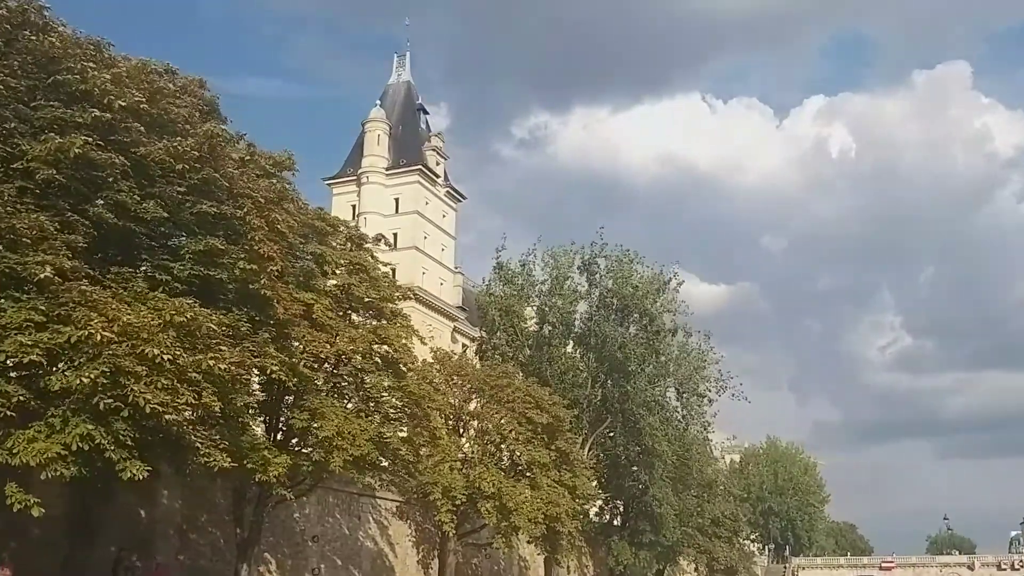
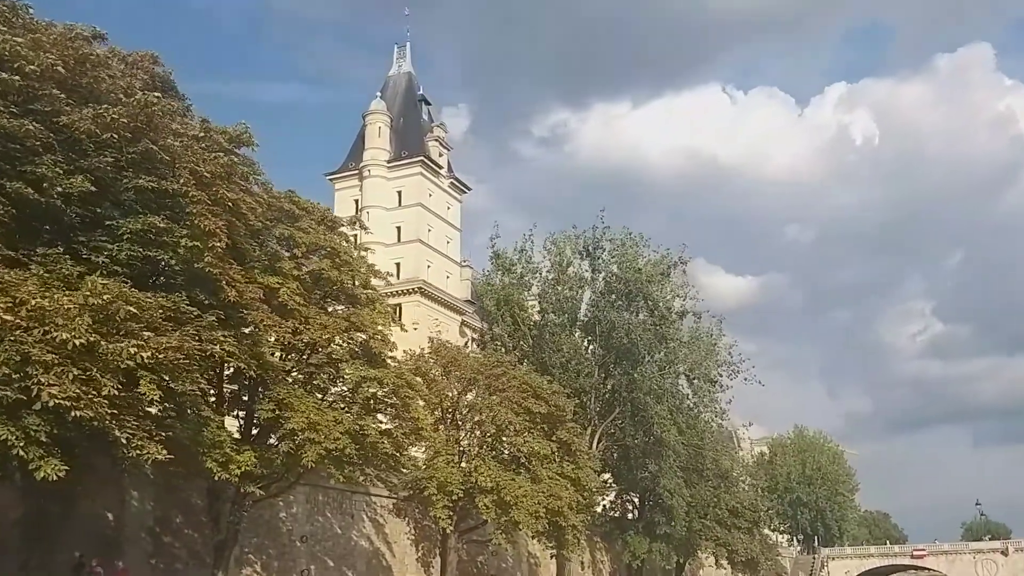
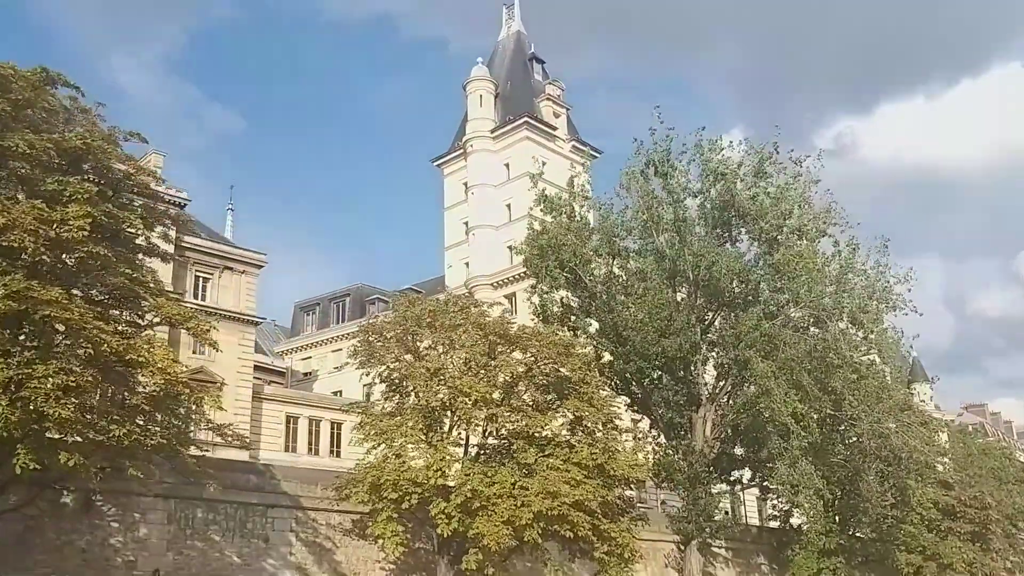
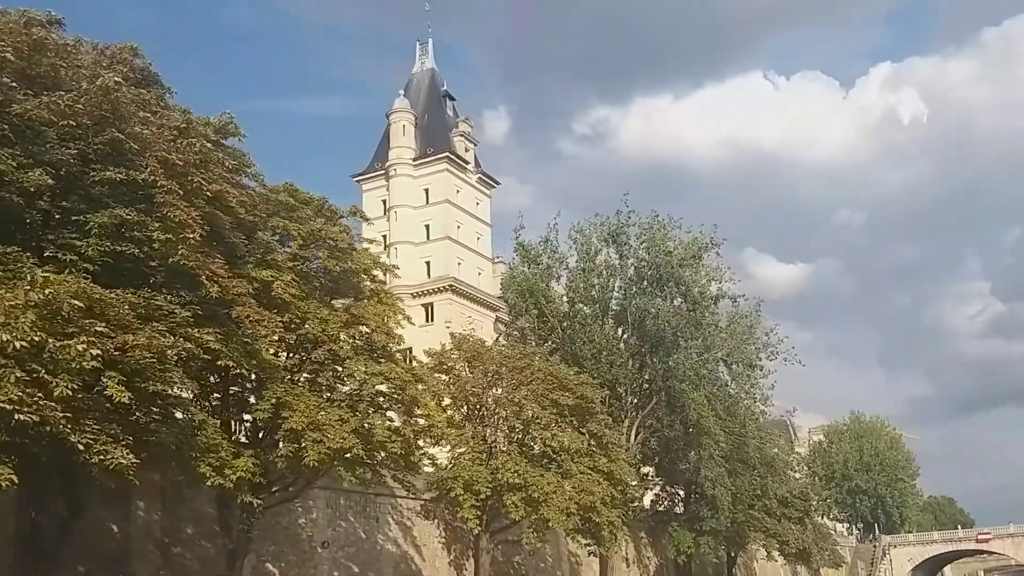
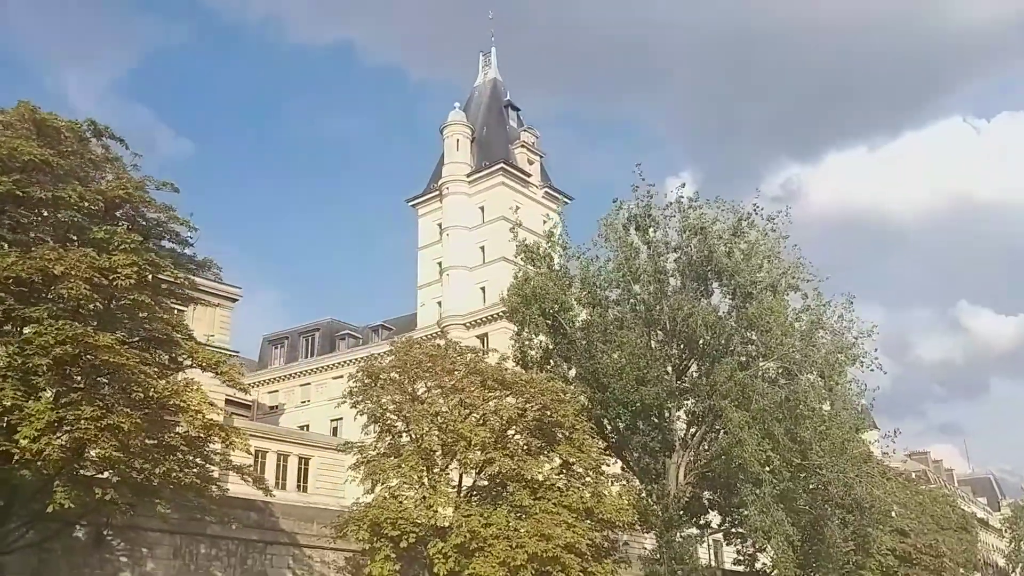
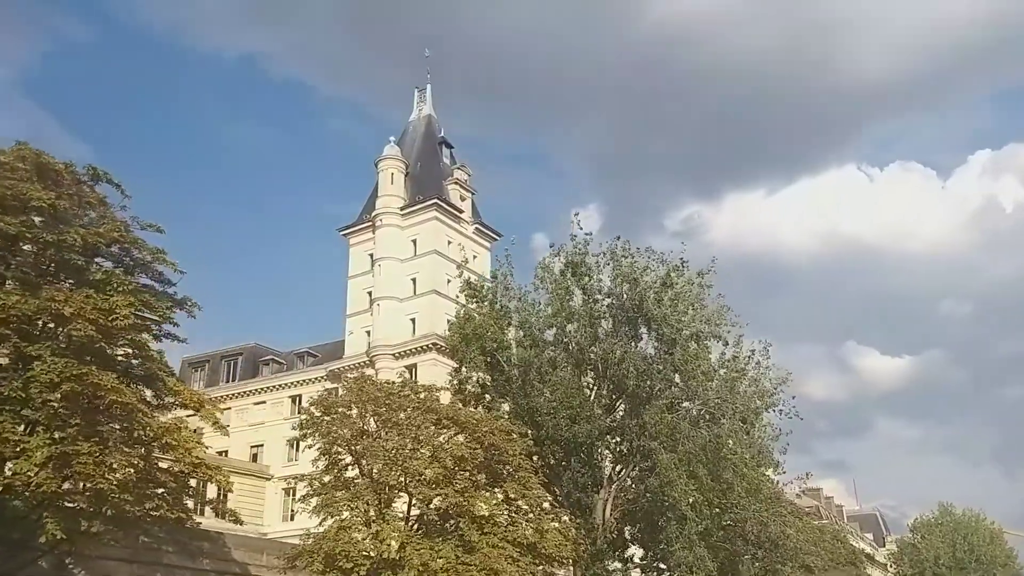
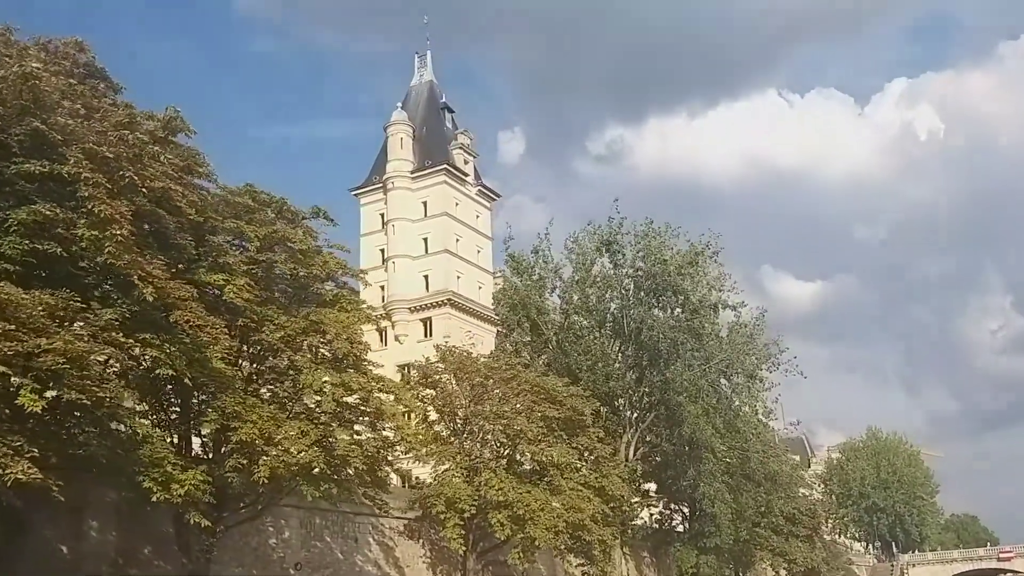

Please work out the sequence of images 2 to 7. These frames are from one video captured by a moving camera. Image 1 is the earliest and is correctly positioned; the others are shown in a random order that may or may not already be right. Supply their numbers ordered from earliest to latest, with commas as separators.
2, 4, 7, 6, 5, 3
